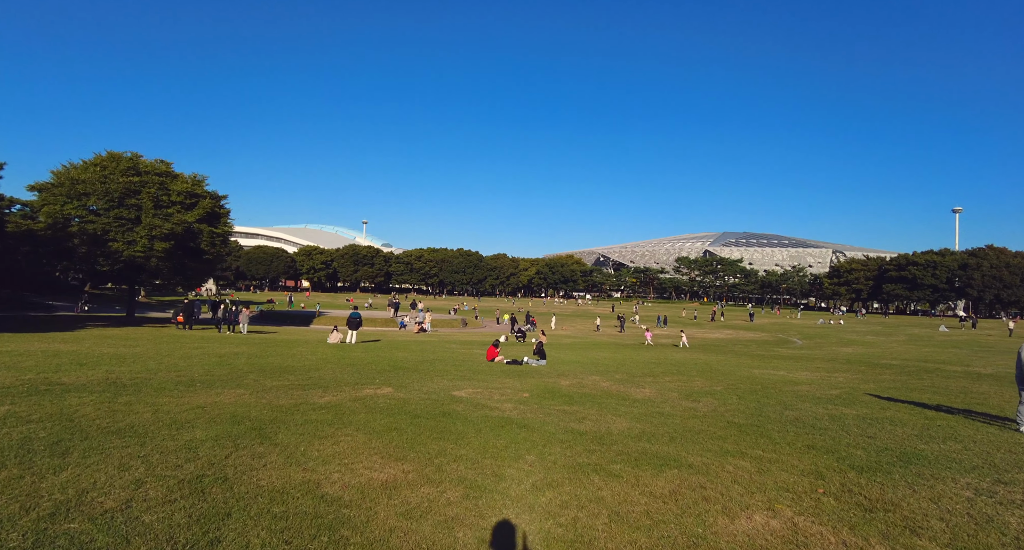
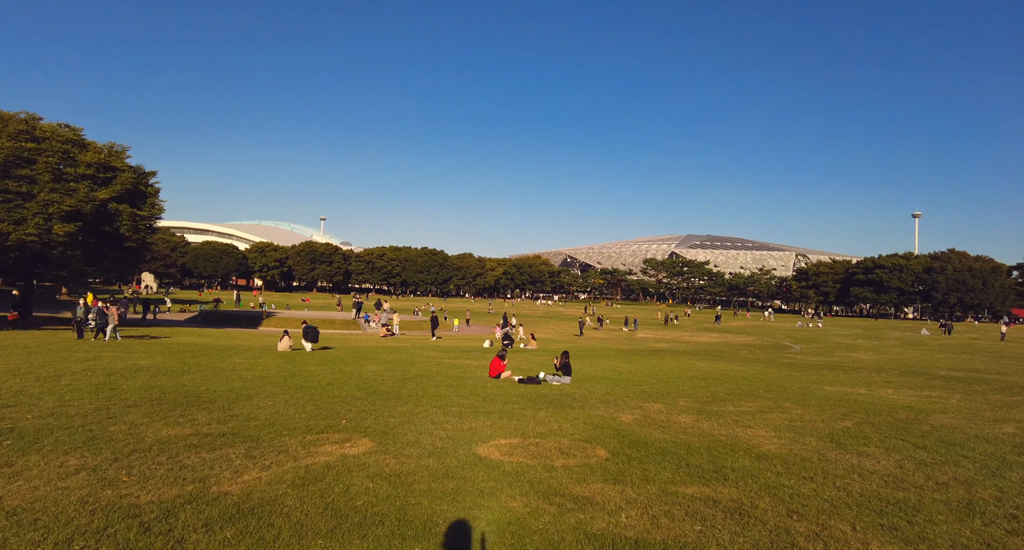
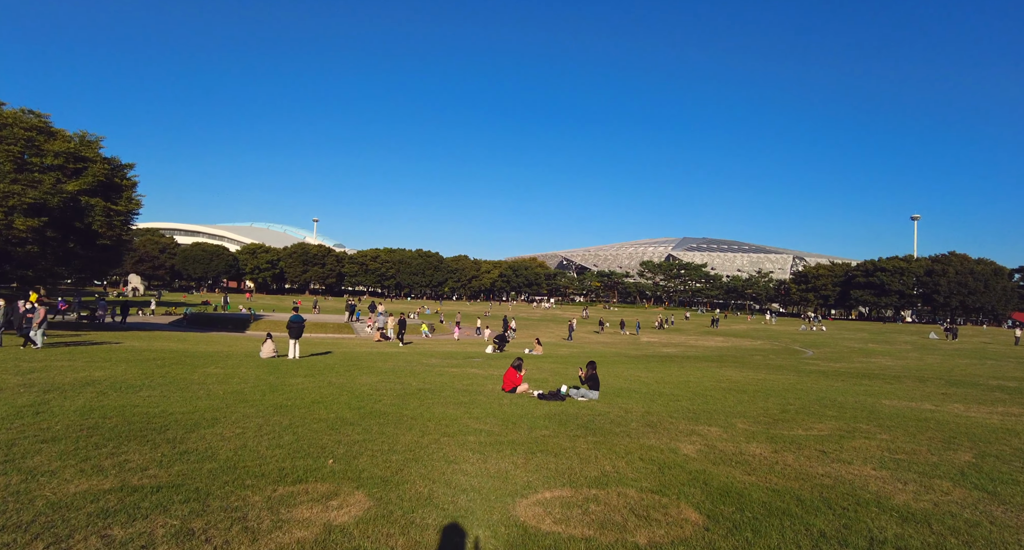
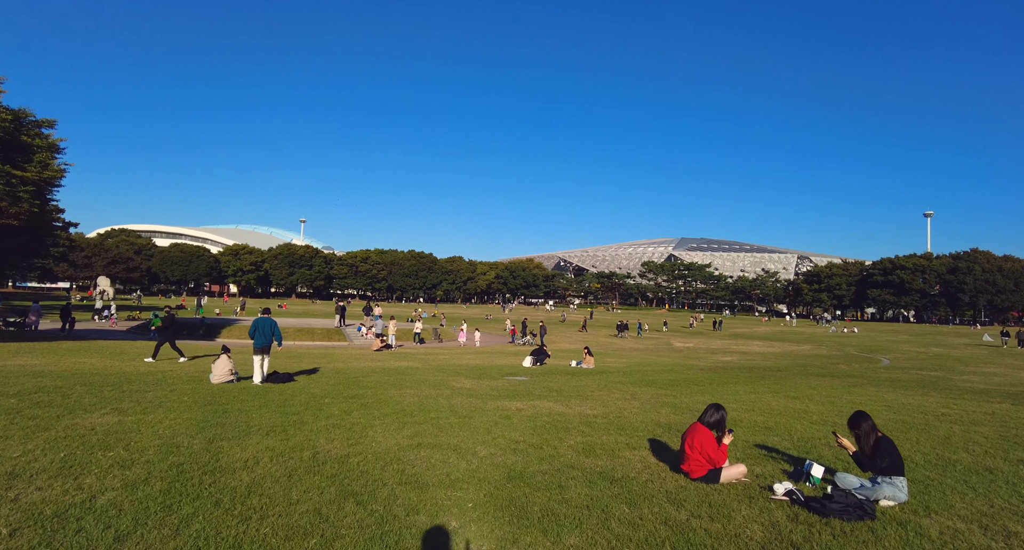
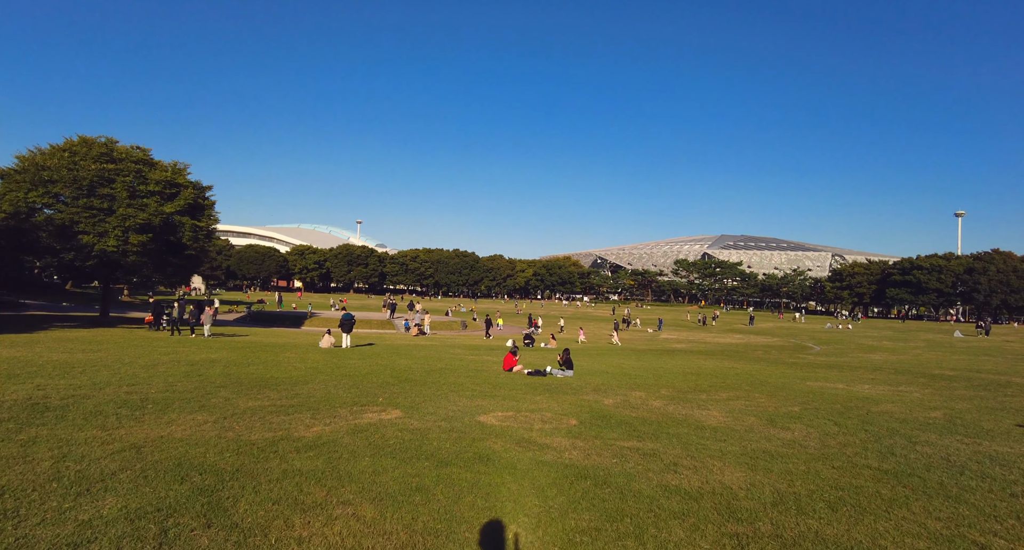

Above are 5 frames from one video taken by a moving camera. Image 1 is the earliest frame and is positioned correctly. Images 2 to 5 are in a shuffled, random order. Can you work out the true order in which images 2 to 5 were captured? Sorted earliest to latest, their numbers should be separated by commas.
5, 2, 3, 4
